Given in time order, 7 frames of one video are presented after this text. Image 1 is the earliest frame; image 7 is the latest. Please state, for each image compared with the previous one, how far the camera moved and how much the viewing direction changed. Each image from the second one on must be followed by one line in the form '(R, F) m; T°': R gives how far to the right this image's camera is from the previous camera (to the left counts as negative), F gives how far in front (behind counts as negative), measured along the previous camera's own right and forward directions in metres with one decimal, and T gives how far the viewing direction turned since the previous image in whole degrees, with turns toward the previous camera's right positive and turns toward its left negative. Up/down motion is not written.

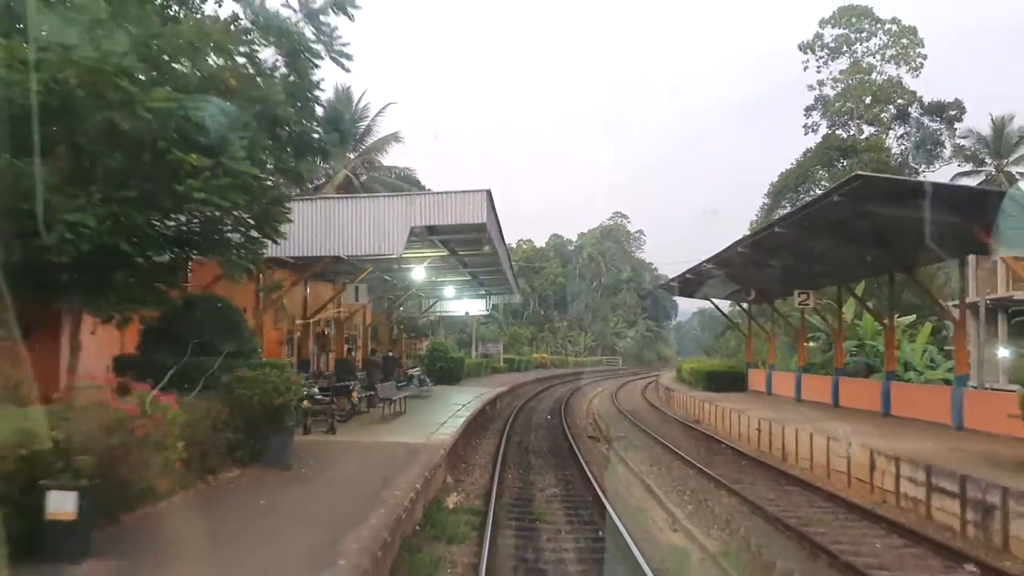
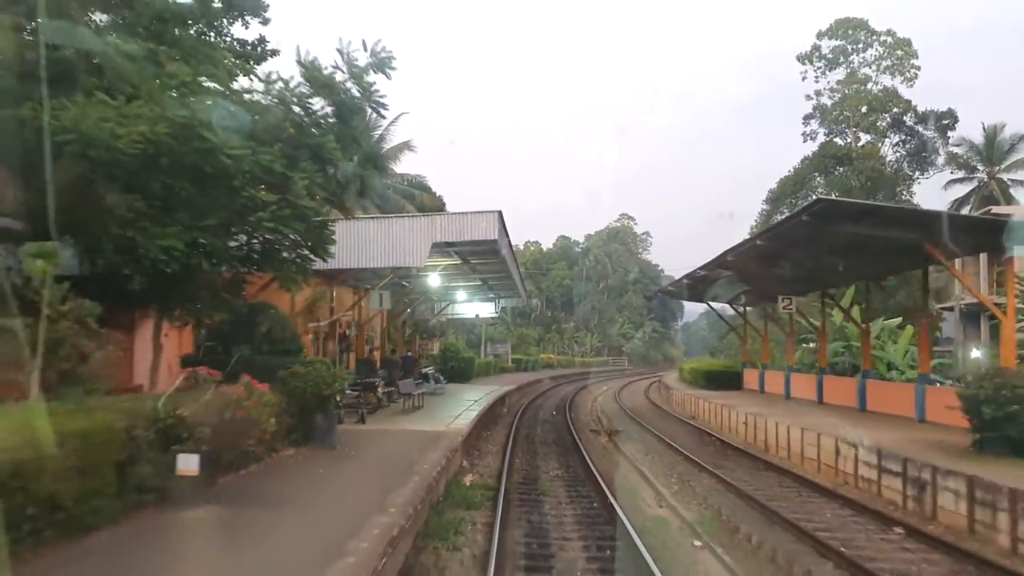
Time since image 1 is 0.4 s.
(0.0, -1.7) m; -1°
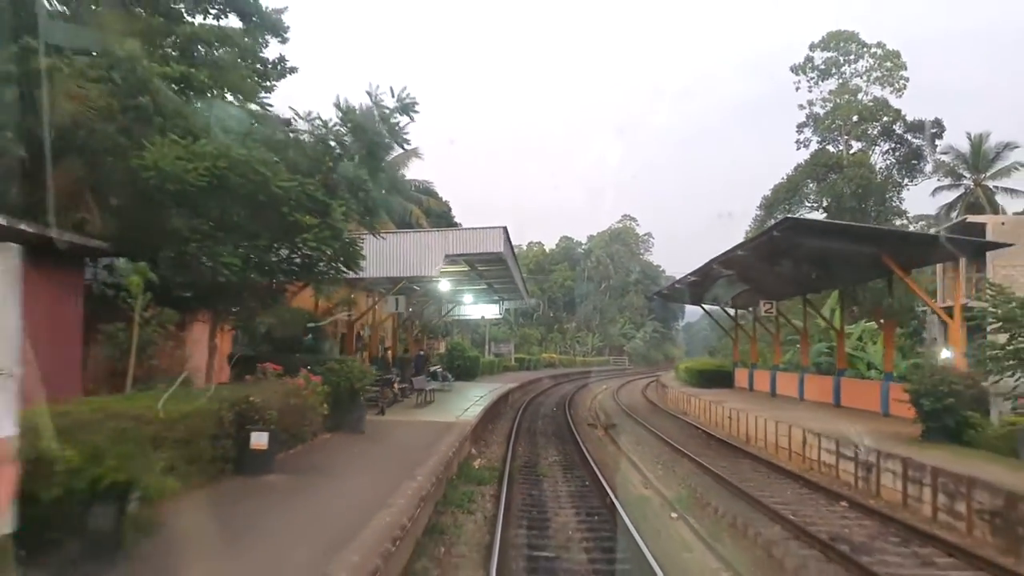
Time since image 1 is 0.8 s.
(0.0, -1.7) m; 0°
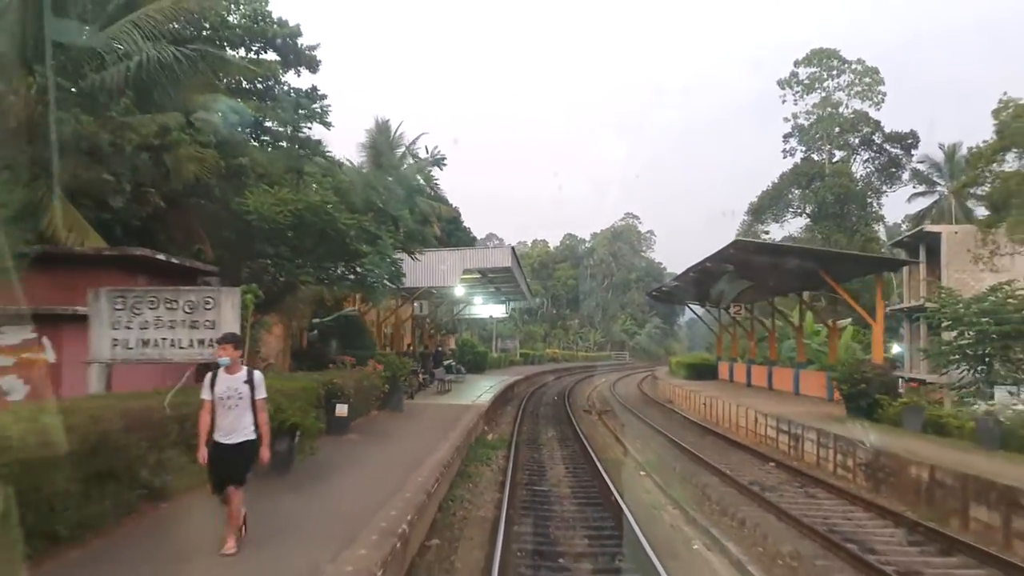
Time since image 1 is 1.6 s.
(0.0, -3.4) m; 0°
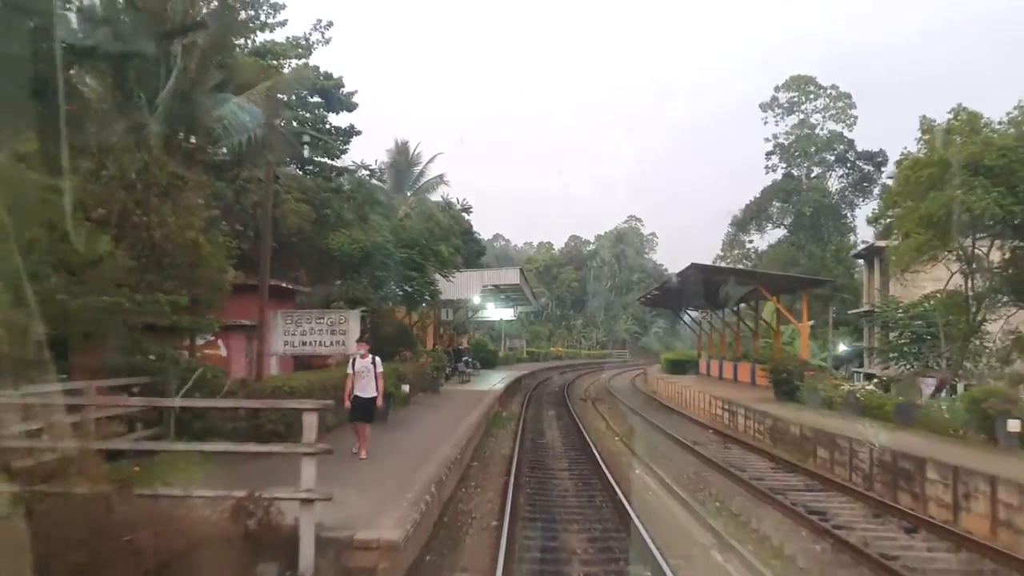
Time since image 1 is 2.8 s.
(-0.1, -5.3) m; 0°
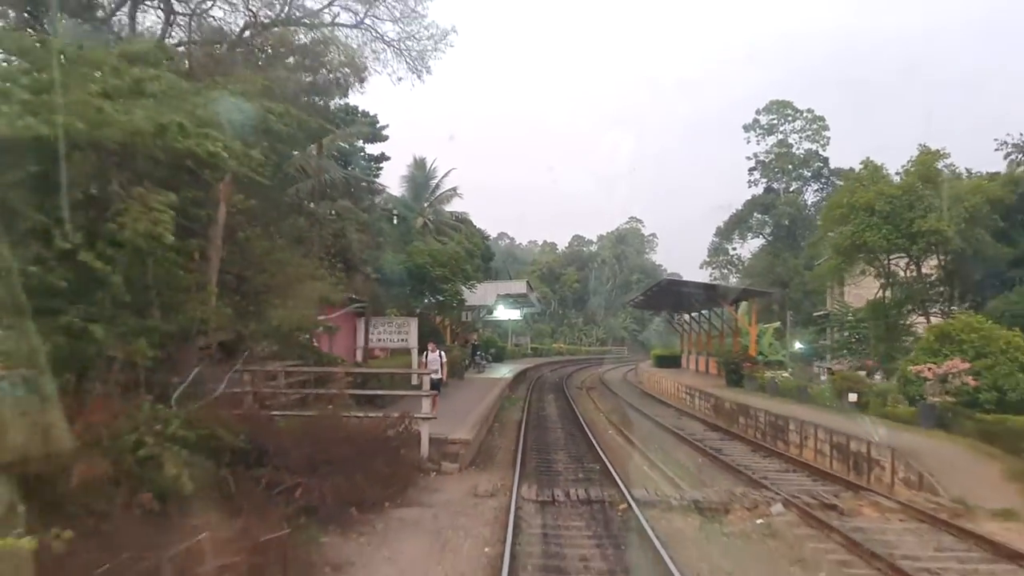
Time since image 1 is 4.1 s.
(-0.2, -5.9) m; 0°
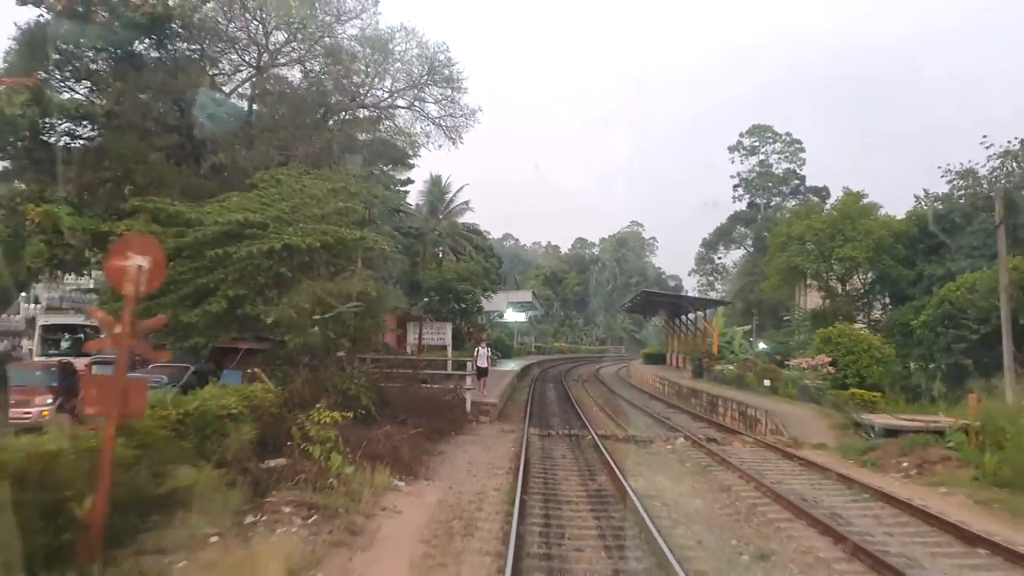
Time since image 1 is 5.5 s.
(-0.2, -6.7) m; 0°
